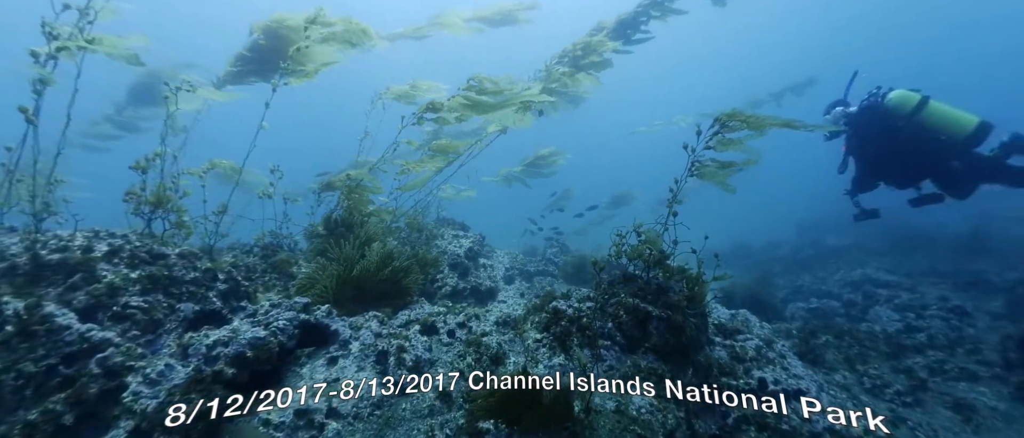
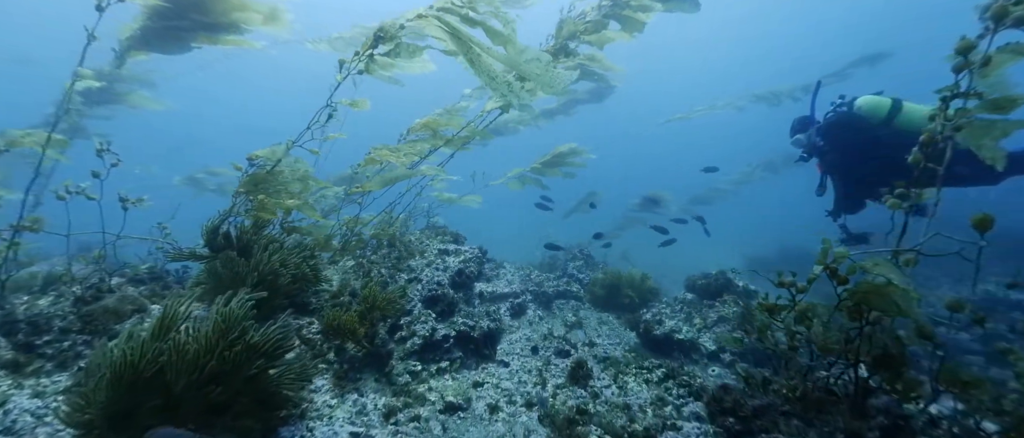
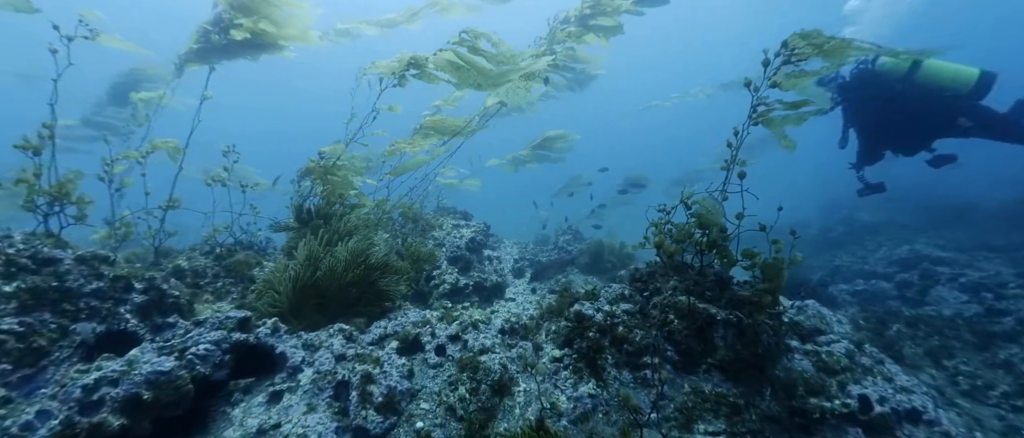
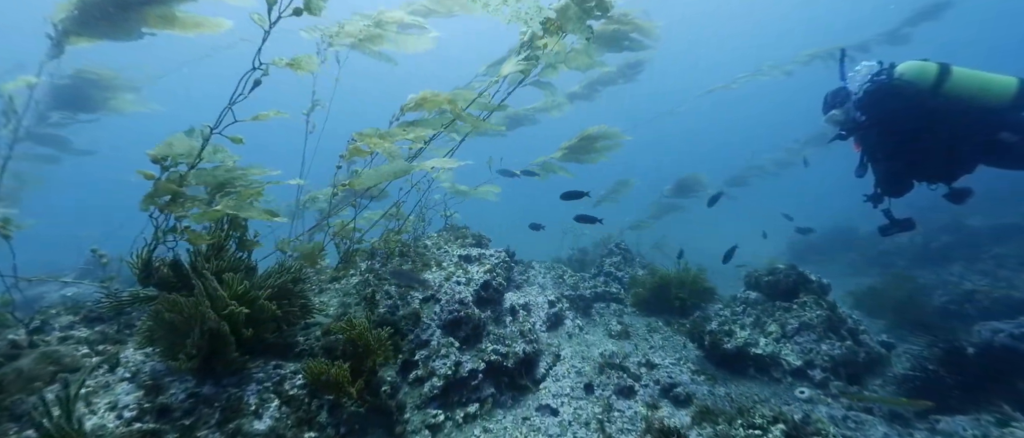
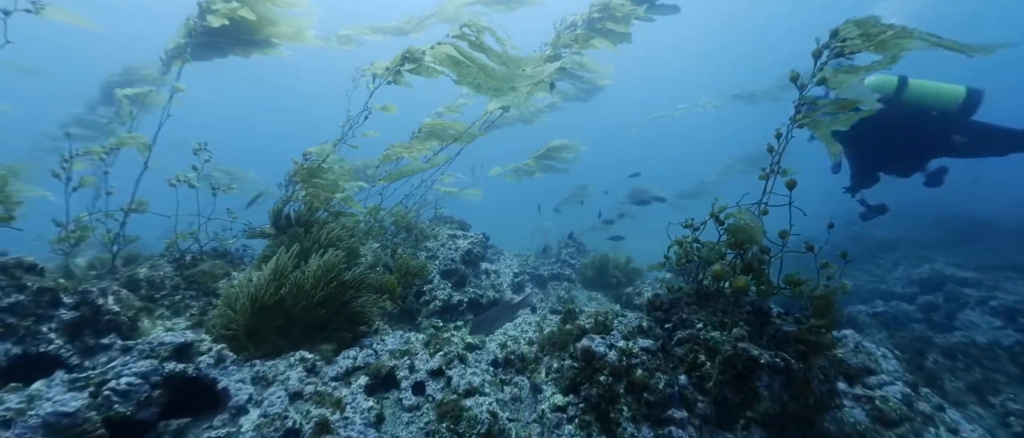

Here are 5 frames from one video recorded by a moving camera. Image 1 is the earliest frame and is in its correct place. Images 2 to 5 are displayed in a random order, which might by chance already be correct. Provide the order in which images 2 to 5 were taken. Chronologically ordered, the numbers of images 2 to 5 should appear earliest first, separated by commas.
3, 5, 2, 4
